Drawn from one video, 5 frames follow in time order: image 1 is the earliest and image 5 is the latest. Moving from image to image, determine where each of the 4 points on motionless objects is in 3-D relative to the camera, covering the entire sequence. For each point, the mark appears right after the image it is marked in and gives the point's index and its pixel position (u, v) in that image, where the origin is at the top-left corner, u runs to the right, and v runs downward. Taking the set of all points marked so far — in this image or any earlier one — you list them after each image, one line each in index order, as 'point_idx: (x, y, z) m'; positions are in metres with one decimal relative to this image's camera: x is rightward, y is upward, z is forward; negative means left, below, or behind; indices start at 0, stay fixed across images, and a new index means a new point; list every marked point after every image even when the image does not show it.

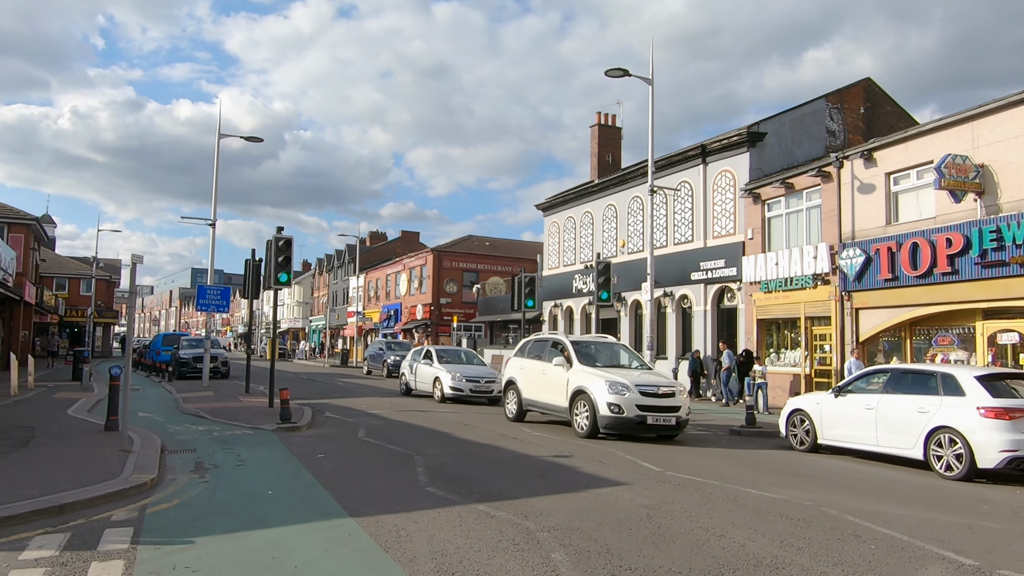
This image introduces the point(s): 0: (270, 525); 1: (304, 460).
0: (-2.1, -2.0, +6.7) m
1: (-2.7, -2.3, +10.2) m
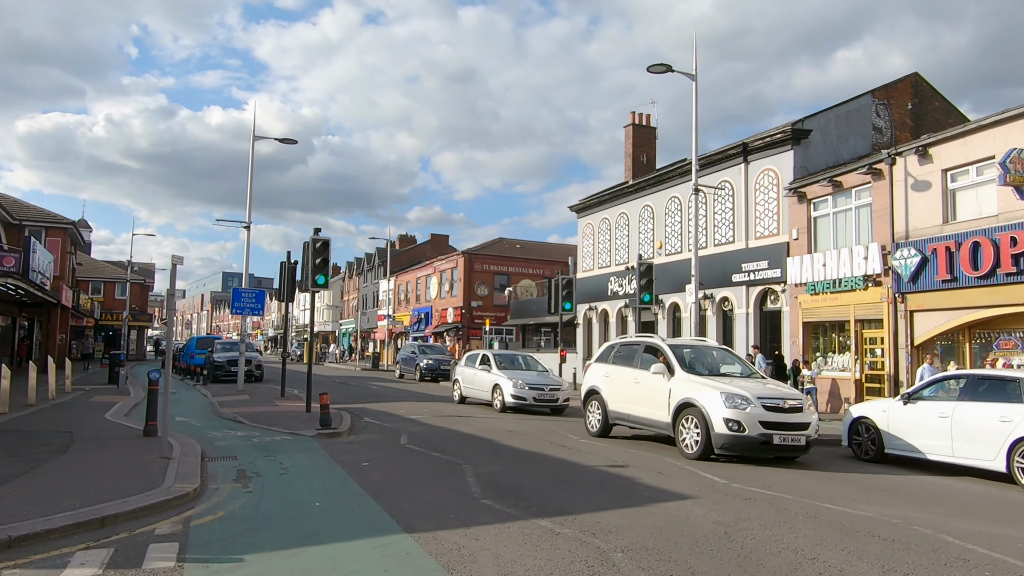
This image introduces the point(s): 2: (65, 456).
0: (-1.5, -2.0, +6.3) m
1: (-2.0, -2.3, +9.8) m
2: (-5.7, -2.2, +10.0) m
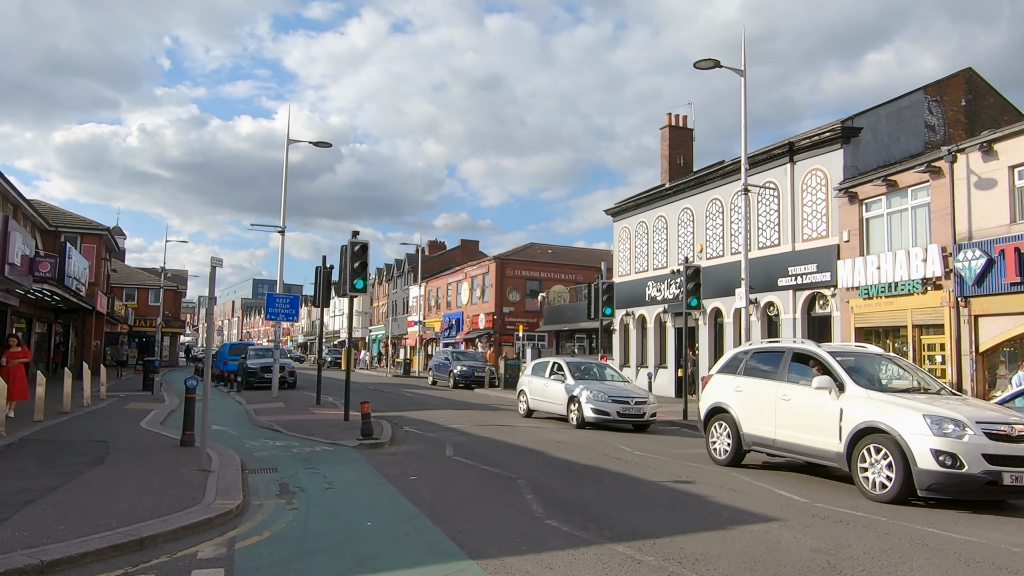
0: (-1.0, -2.1, +5.7) m
1: (-1.4, -2.3, +9.2) m
2: (-5.0, -2.2, +9.5) m
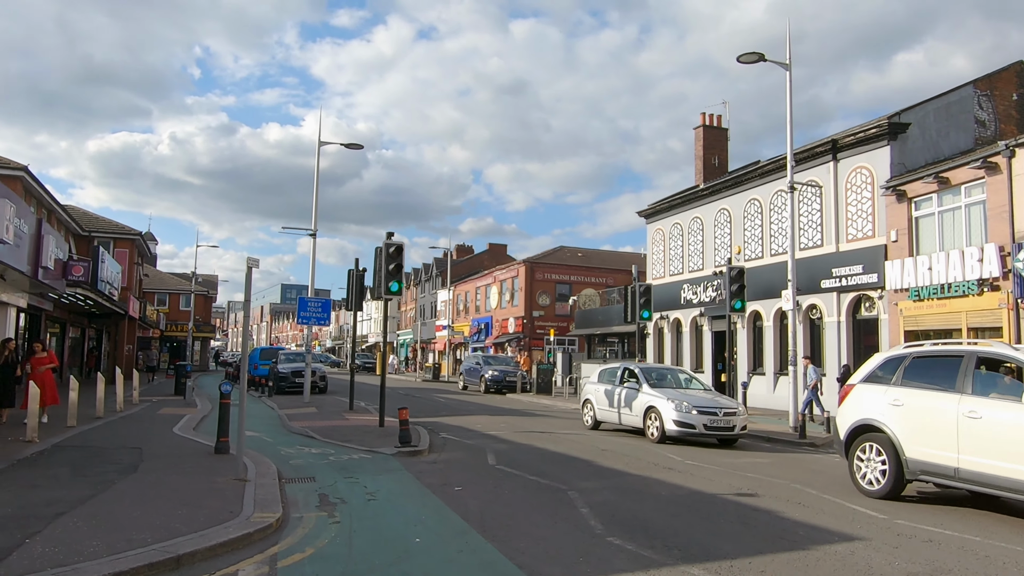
0: (-0.5, -2.0, +5.2) m
1: (-0.8, -2.3, +8.7) m
2: (-4.5, -2.2, +9.1) m
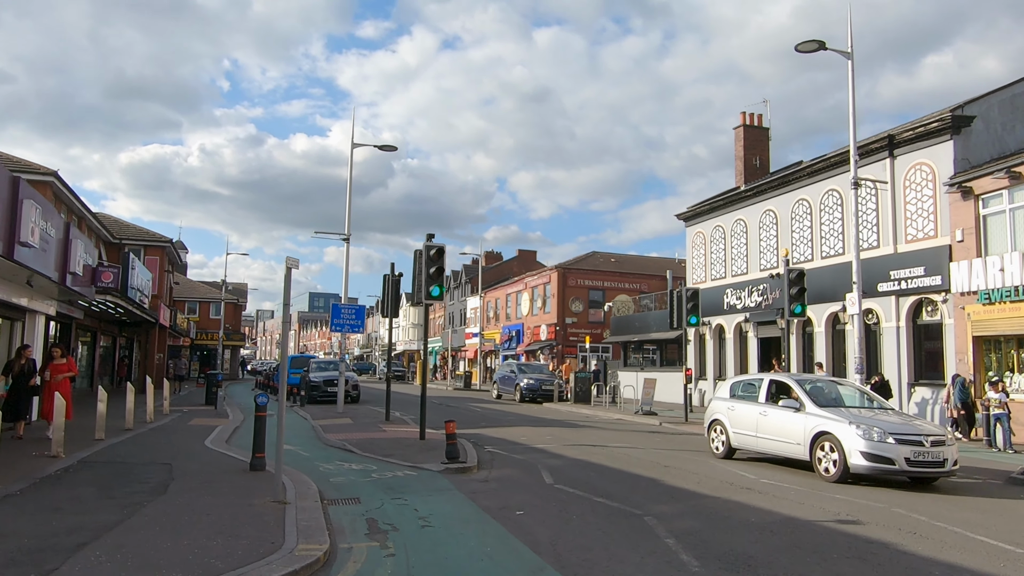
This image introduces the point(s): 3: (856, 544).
0: (+0.1, -2.0, +4.3) m
1: (-0.1, -2.3, +7.8) m
2: (-3.7, -2.3, +8.3) m
3: (+3.0, -2.2, +6.7) m
